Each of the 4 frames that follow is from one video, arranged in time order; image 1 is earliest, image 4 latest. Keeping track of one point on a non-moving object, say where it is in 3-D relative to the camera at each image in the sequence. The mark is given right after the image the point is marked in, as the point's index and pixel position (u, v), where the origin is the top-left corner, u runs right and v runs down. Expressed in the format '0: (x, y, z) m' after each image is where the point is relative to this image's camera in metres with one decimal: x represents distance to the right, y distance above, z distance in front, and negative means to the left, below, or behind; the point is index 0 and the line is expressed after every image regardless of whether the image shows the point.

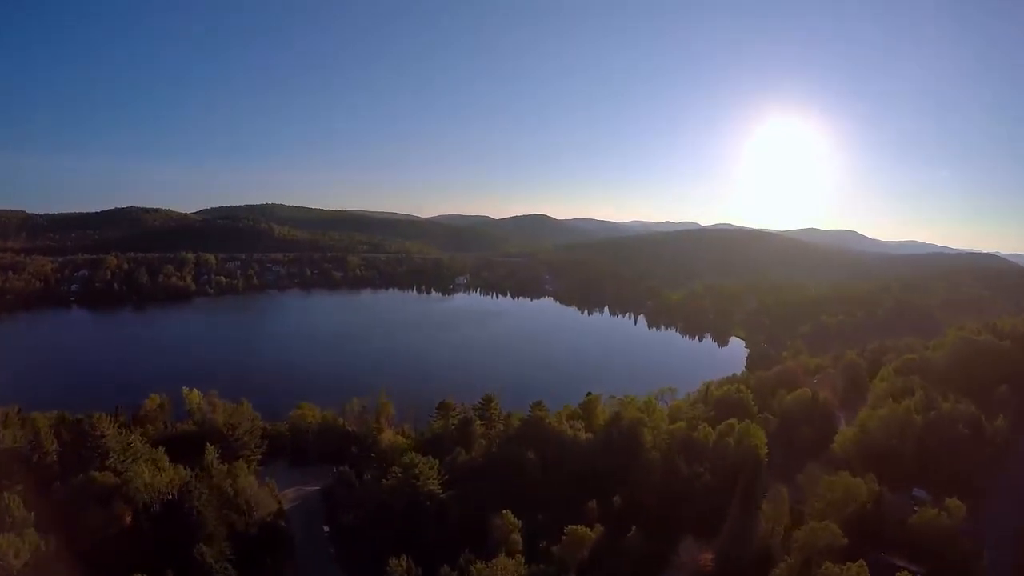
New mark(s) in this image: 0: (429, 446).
0: (-2.4, -4.6, +16.0) m
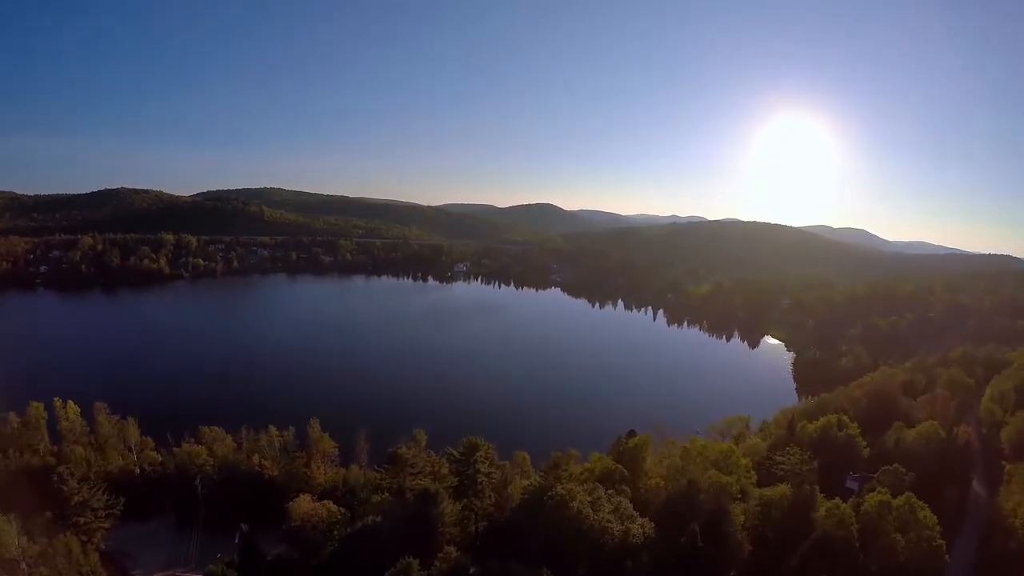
0: (-2.4, -4.1, +9.2) m
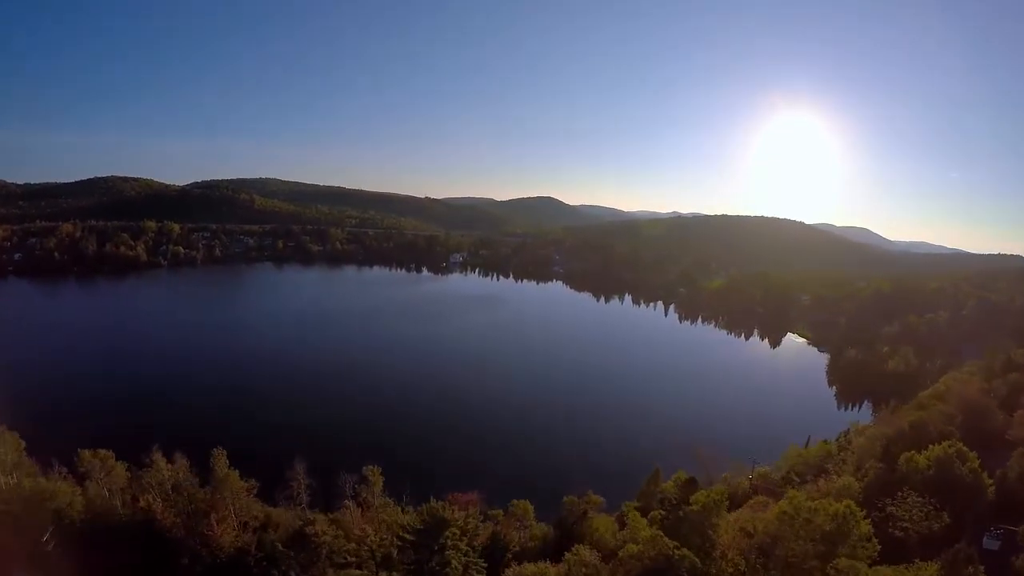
0: (-2.5, -3.7, +5.1) m
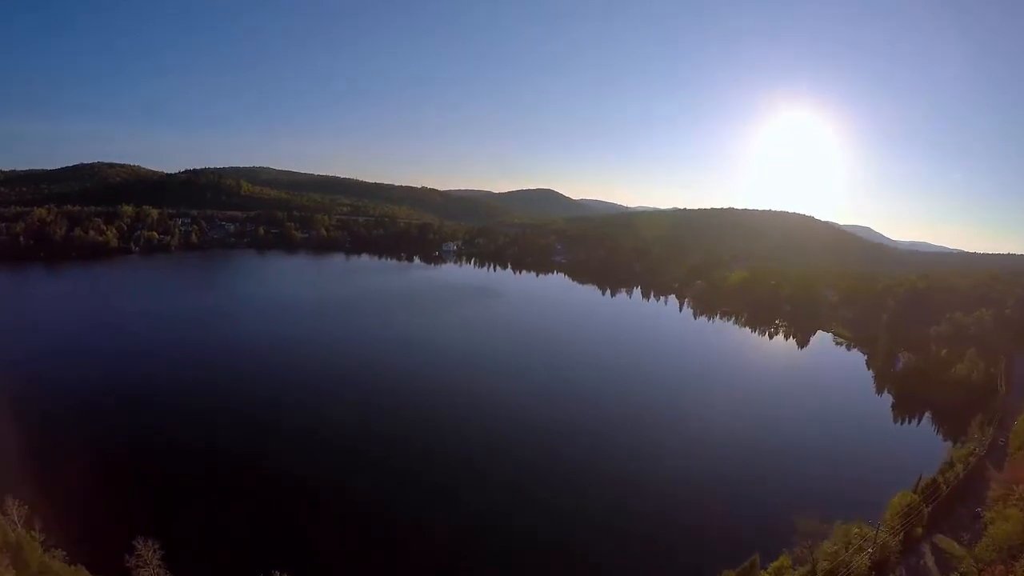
0: (-2.5, -3.2, +0.6) m
